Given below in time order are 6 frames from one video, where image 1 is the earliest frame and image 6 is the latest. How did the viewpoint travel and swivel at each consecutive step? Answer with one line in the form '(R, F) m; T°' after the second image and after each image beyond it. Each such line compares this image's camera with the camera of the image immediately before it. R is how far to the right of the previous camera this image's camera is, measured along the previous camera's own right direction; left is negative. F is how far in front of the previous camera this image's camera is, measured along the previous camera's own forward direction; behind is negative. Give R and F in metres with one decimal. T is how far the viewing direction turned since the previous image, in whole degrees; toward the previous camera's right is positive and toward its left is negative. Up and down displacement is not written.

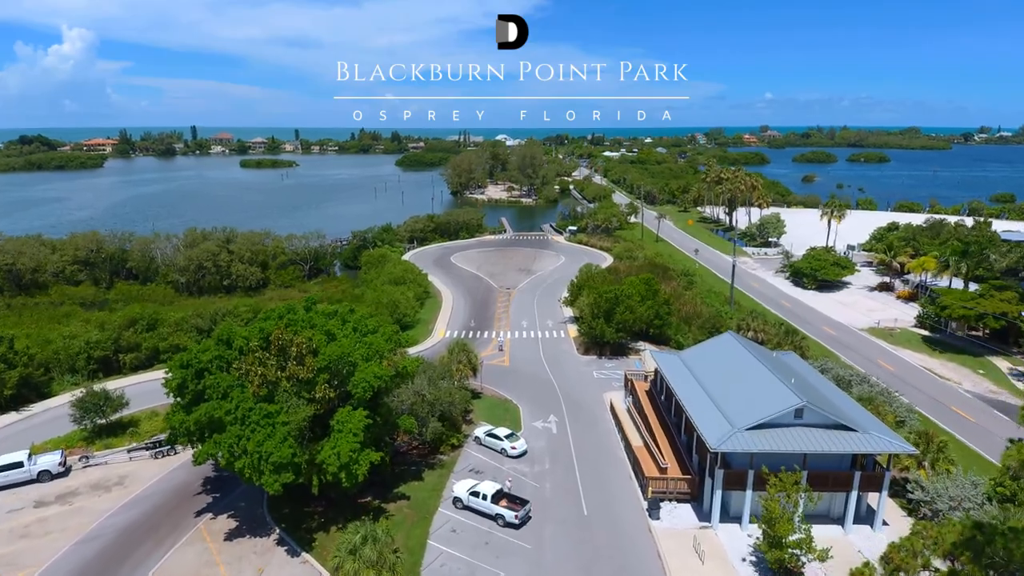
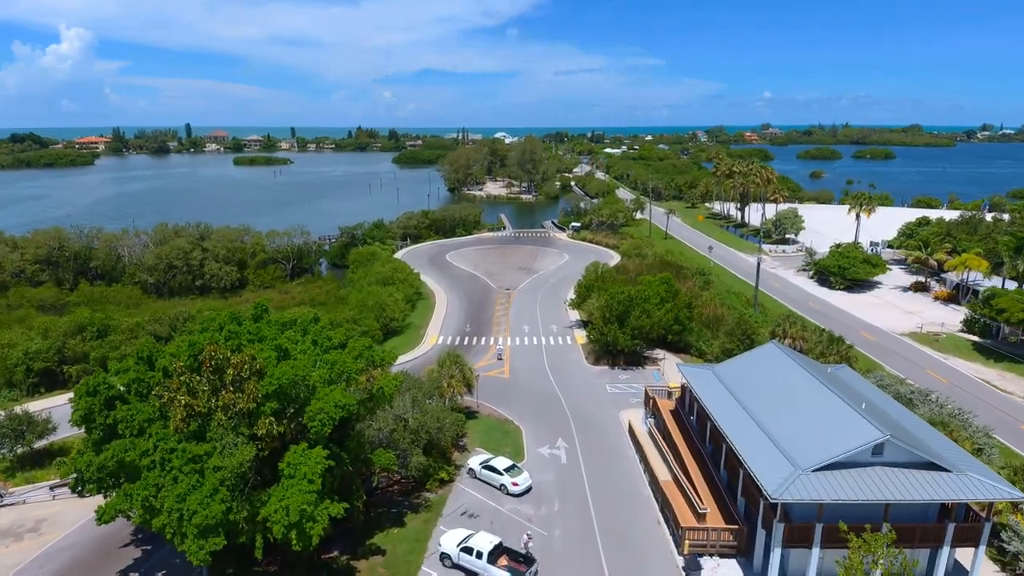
(-0.1, +6.3) m; 0°
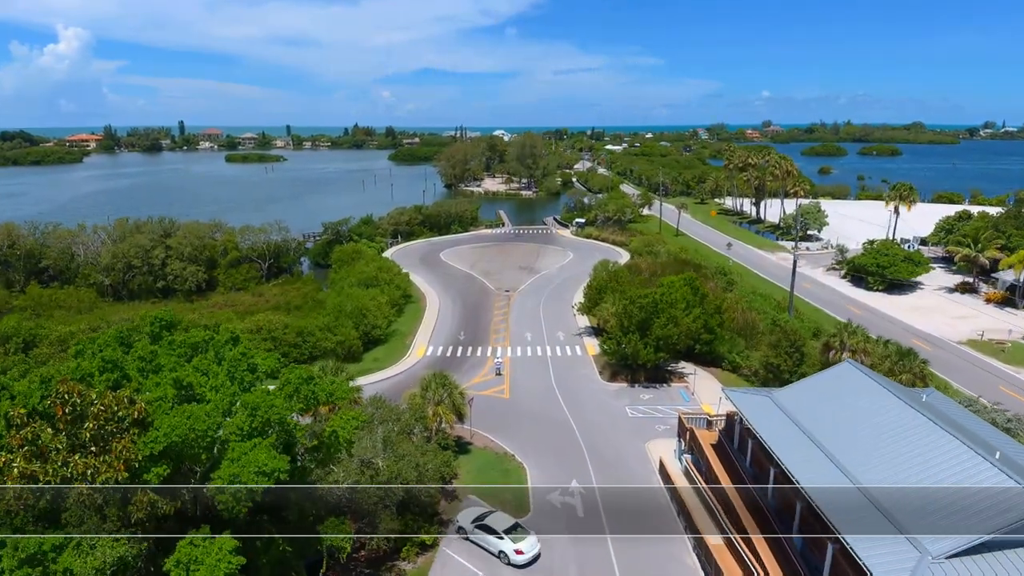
(-0.1, +7.0) m; 0°
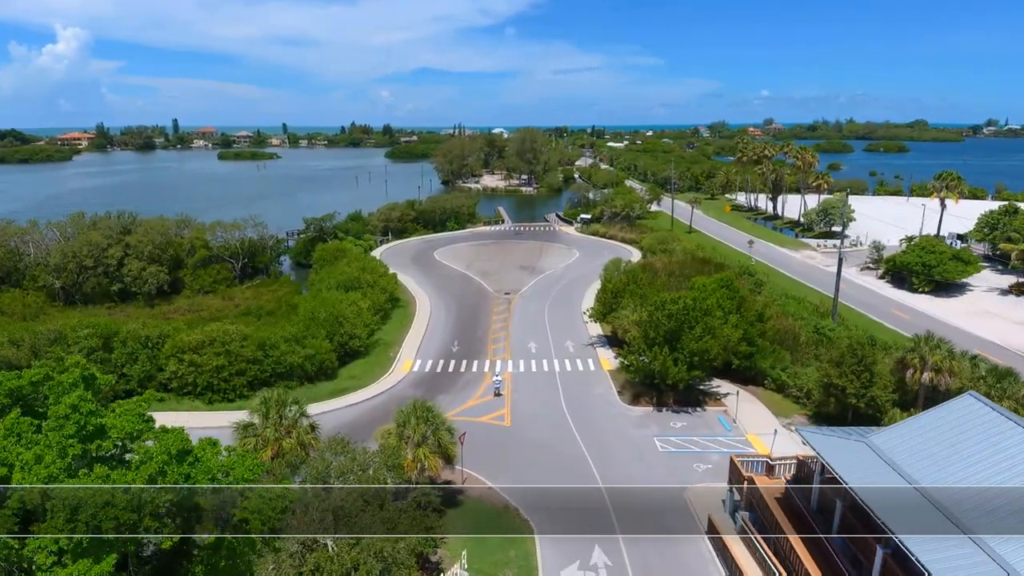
(-0.1, +6.6) m; 0°
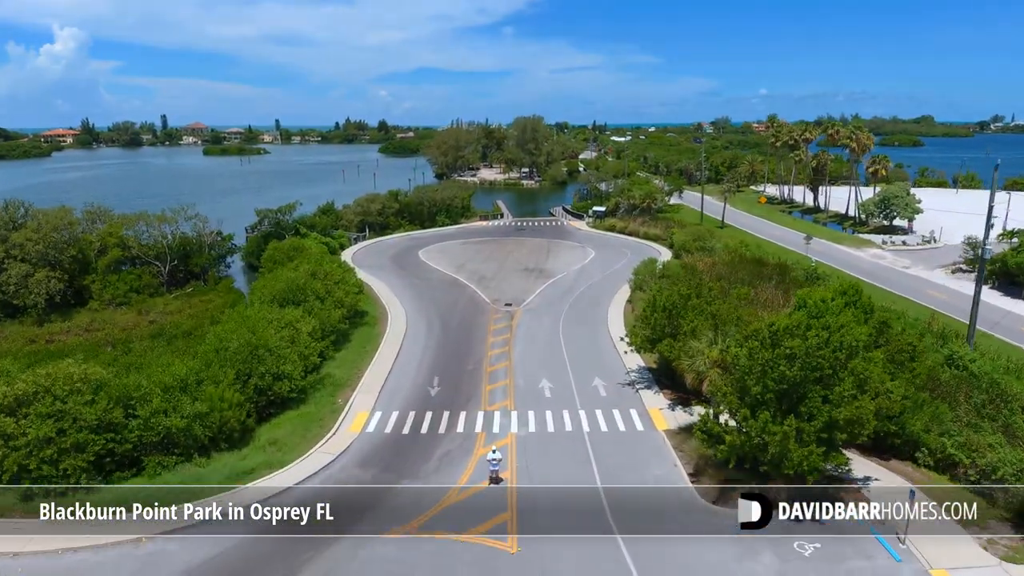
(-0.2, +12.6) m; 0°
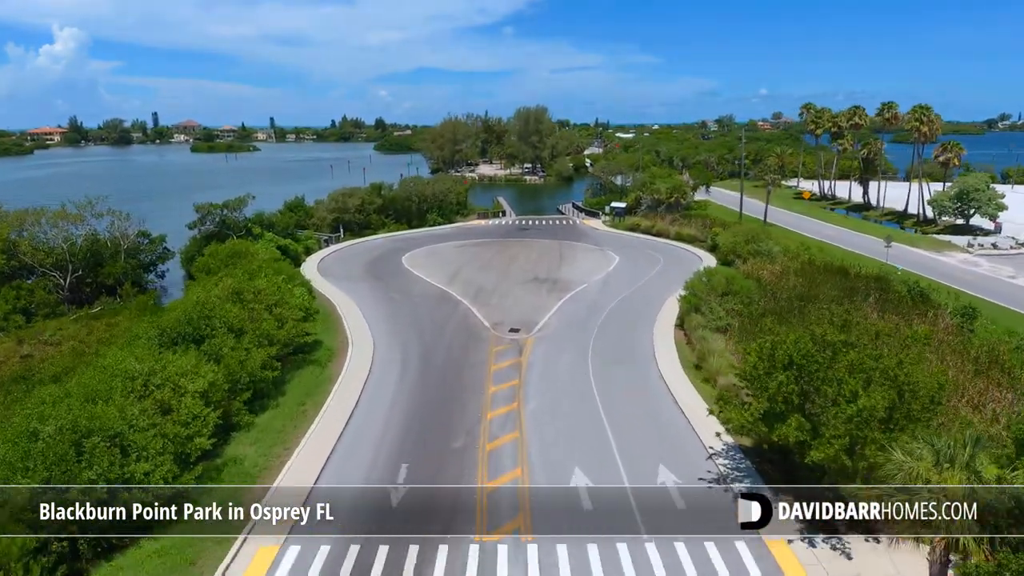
(-0.4, +10.8) m; 0°
